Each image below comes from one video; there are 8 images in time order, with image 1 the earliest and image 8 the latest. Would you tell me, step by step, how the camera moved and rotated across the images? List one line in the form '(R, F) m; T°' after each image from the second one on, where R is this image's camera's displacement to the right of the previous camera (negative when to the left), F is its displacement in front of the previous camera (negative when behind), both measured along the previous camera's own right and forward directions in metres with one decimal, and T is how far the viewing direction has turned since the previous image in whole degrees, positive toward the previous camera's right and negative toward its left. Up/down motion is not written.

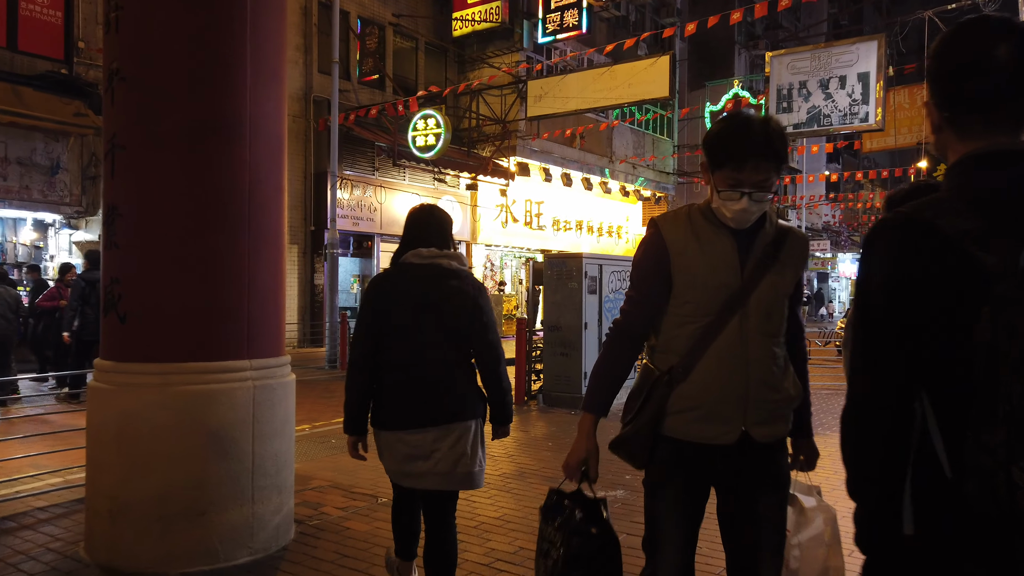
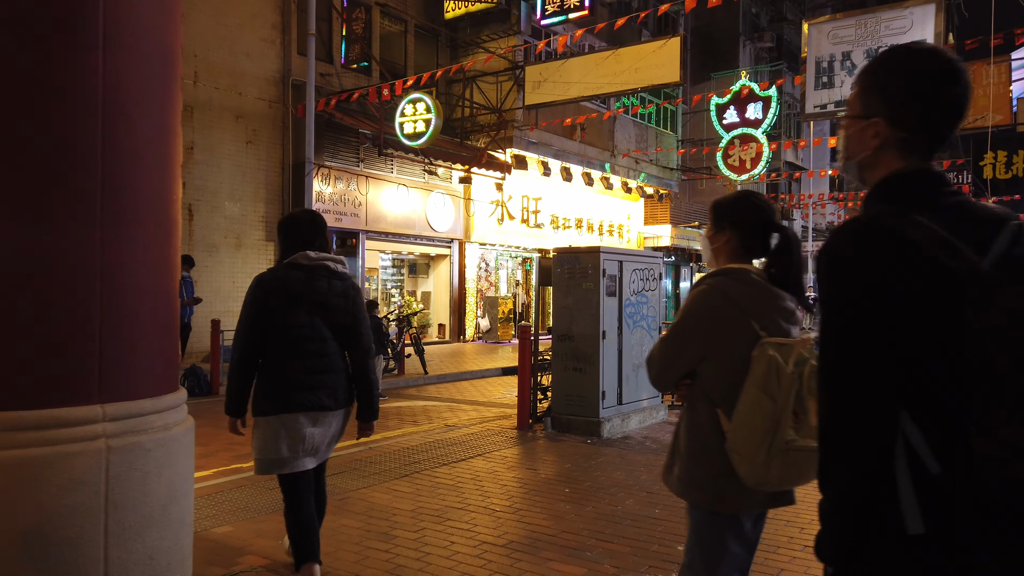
(-0.1, +1.8) m; +1°
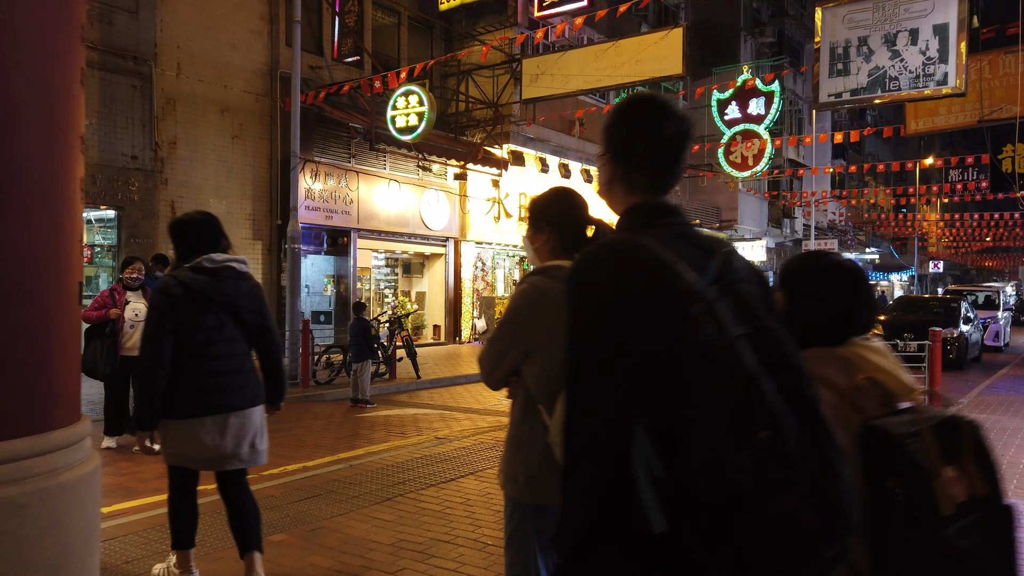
(0.0, +0.7) m; 0°
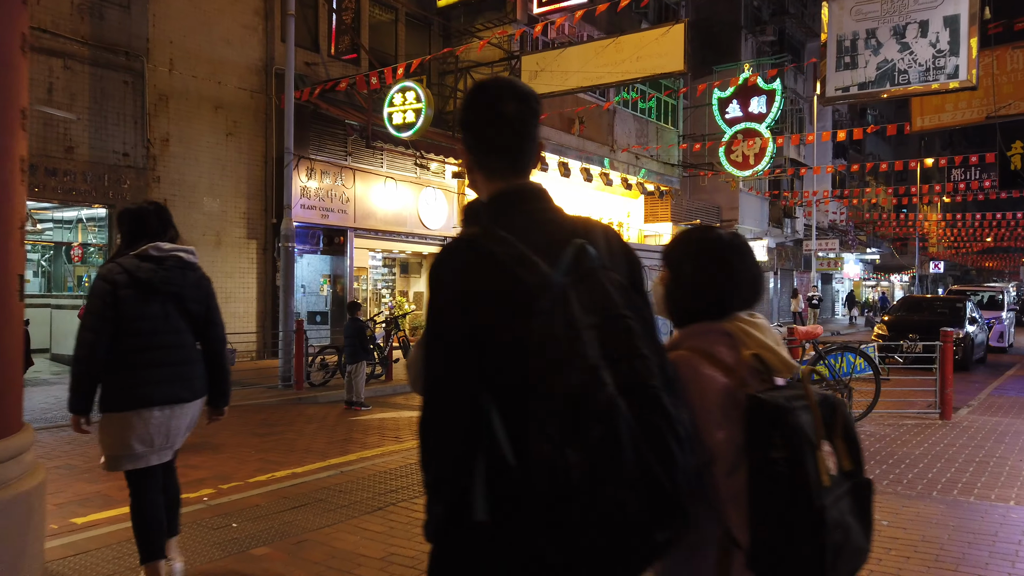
(0.0, +0.3) m; 0°
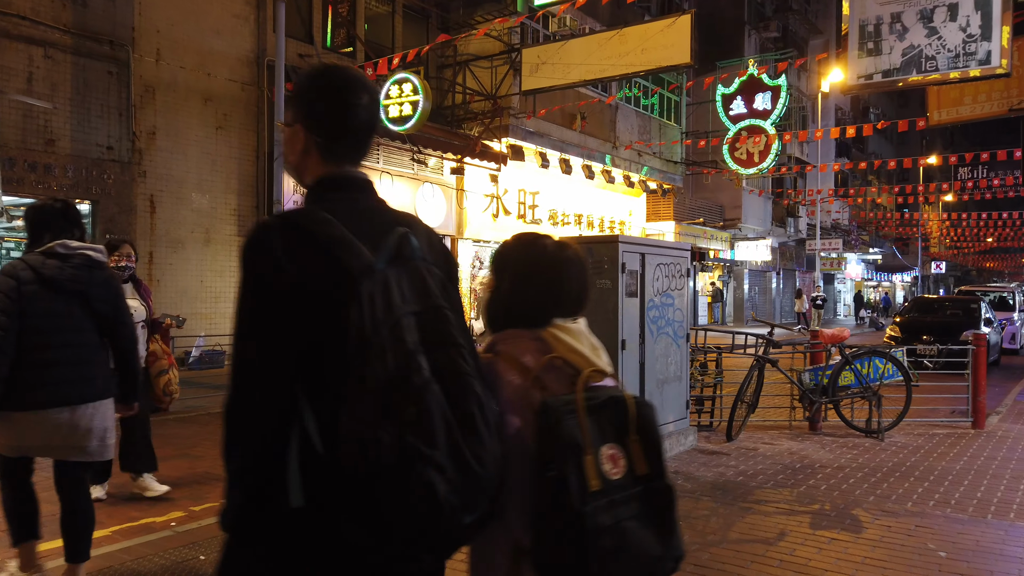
(-0.1, +0.6) m; 0°
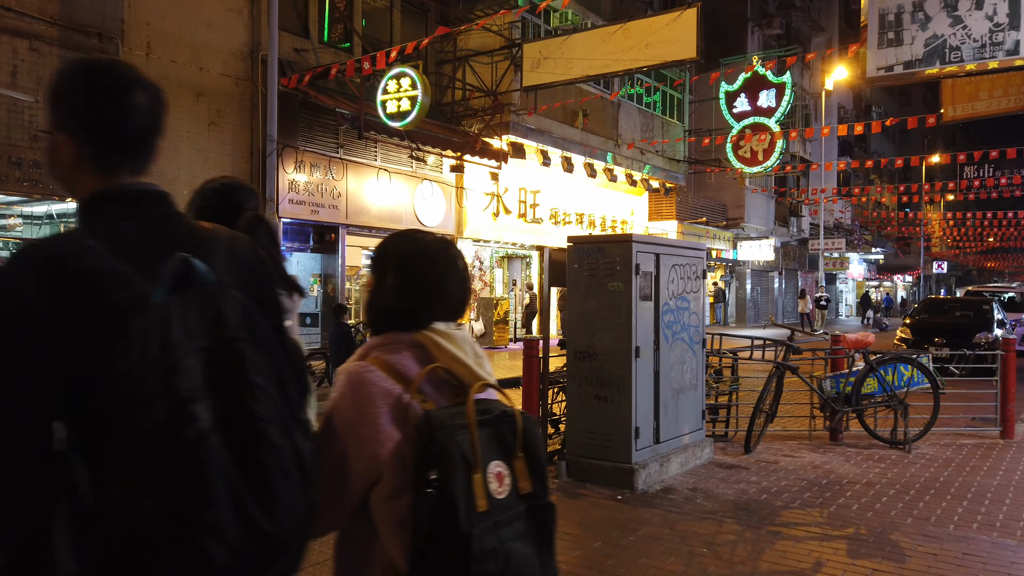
(-0.1, +0.5) m; 0°
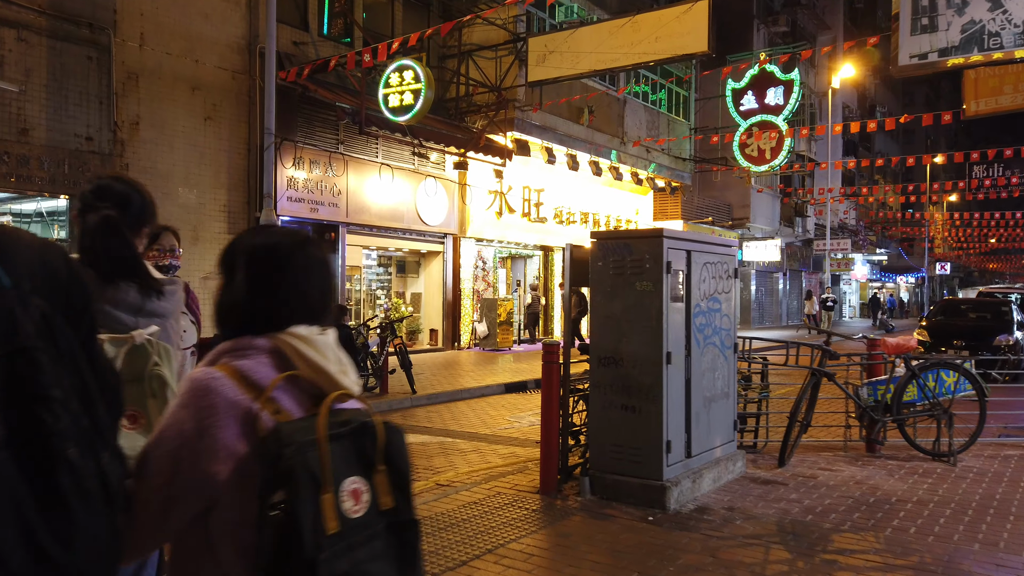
(-0.1, +0.5) m; 0°
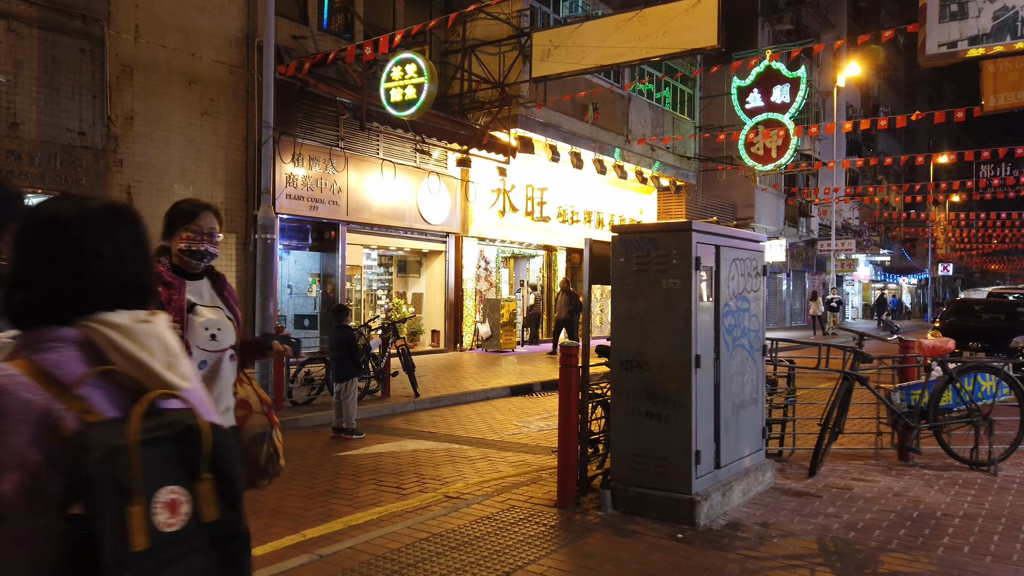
(-0.1, +0.4) m; 0°
